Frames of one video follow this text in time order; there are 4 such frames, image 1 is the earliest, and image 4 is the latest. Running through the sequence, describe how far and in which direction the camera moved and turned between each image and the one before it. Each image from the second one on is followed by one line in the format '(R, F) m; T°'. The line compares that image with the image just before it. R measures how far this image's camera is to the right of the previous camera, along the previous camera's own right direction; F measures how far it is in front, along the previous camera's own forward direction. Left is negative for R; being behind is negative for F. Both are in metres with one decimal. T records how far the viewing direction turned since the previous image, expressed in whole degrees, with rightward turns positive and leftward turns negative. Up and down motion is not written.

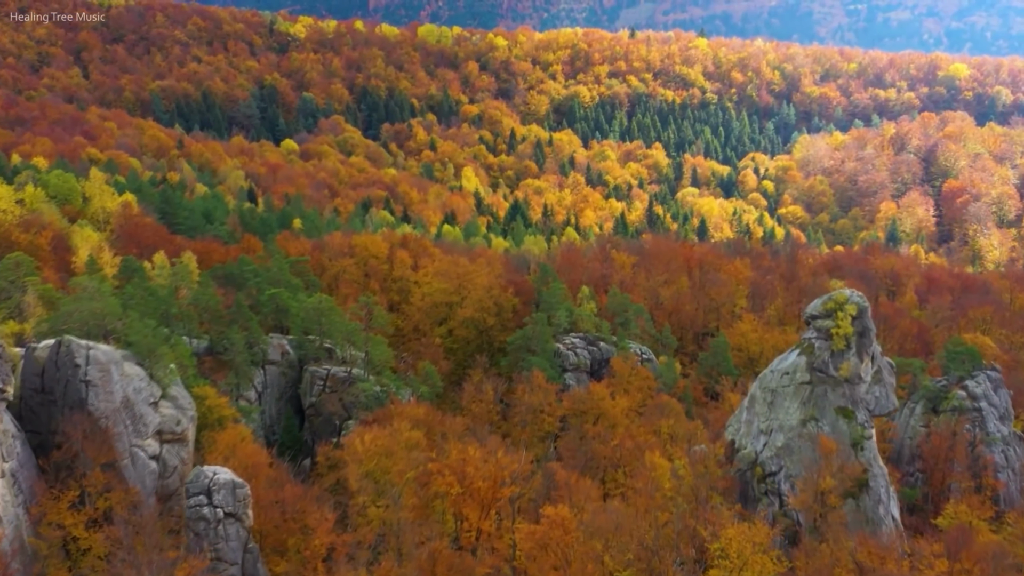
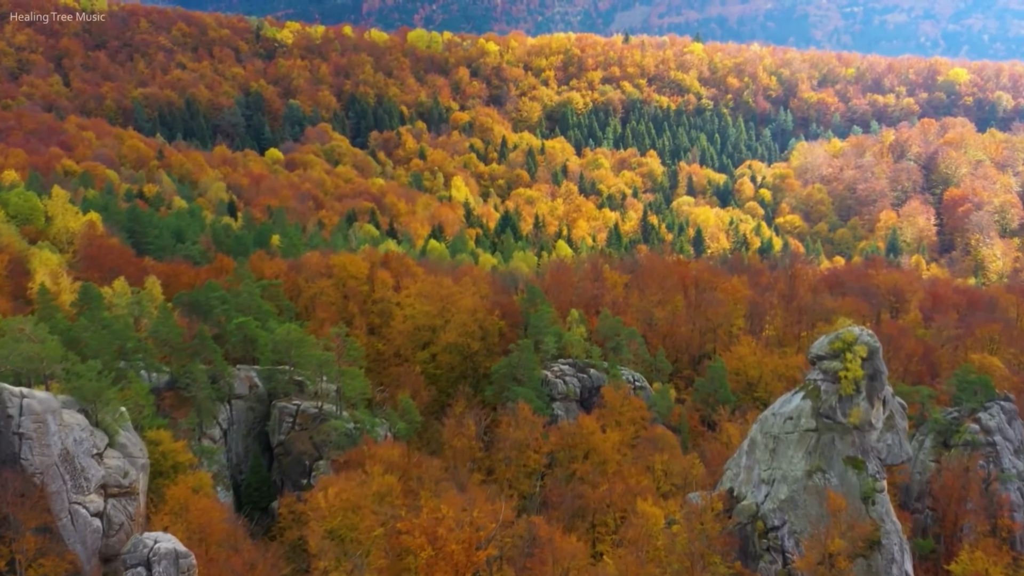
(+1.0, +3.7) m; 0°
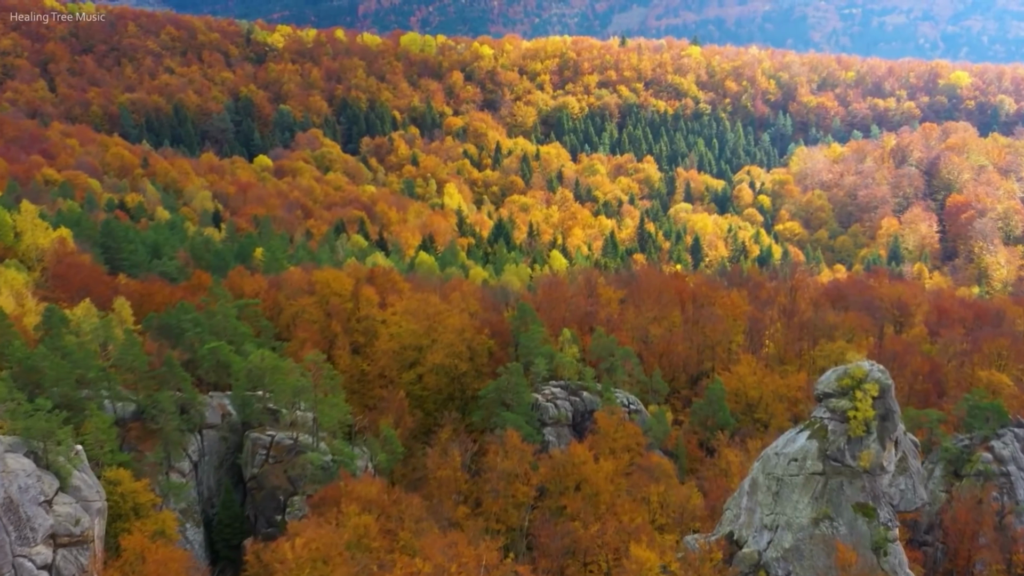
(+0.8, +3.0) m; 0°
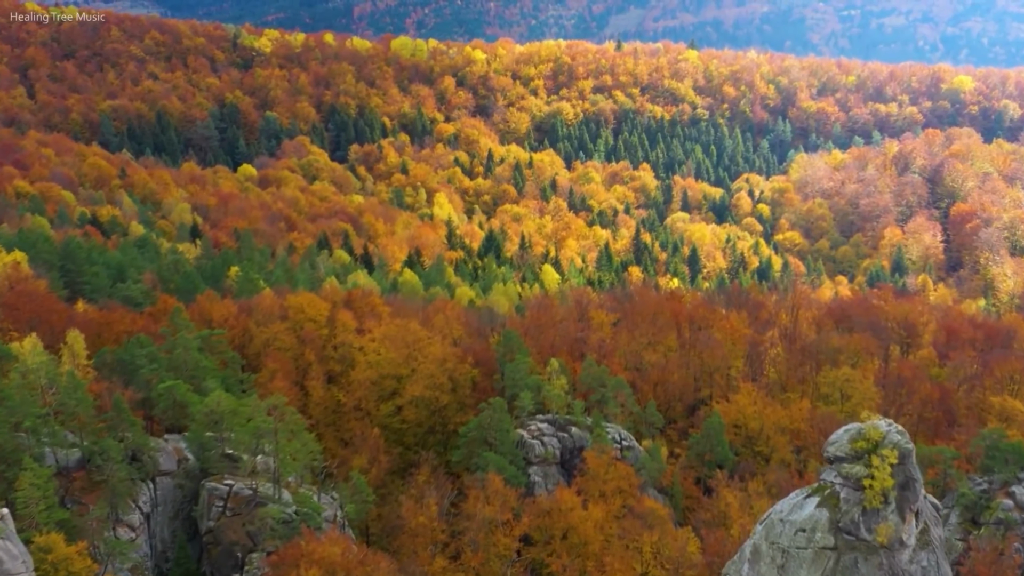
(+1.2, +4.2) m; 0°
